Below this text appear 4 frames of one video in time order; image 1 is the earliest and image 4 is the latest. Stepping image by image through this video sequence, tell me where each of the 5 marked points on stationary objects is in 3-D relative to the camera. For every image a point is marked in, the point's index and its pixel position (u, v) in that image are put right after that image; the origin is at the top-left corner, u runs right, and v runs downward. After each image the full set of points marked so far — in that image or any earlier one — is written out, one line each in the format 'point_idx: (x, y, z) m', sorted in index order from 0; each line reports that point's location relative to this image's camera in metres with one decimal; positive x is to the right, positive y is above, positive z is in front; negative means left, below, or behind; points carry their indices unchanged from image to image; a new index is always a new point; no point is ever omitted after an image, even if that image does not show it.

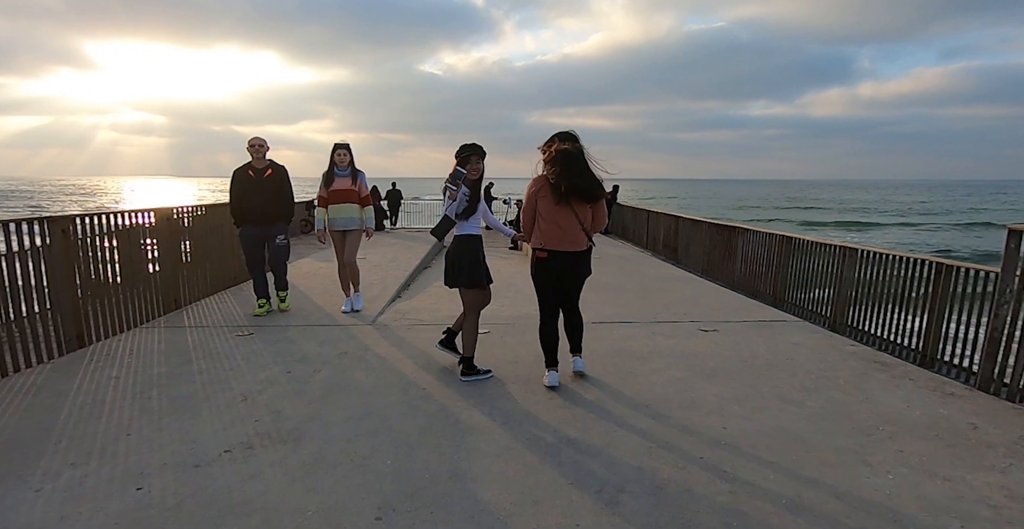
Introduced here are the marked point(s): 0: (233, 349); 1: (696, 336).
0: (-2.2, -0.7, +4.2) m
1: (+1.6, -0.6, +4.7) m
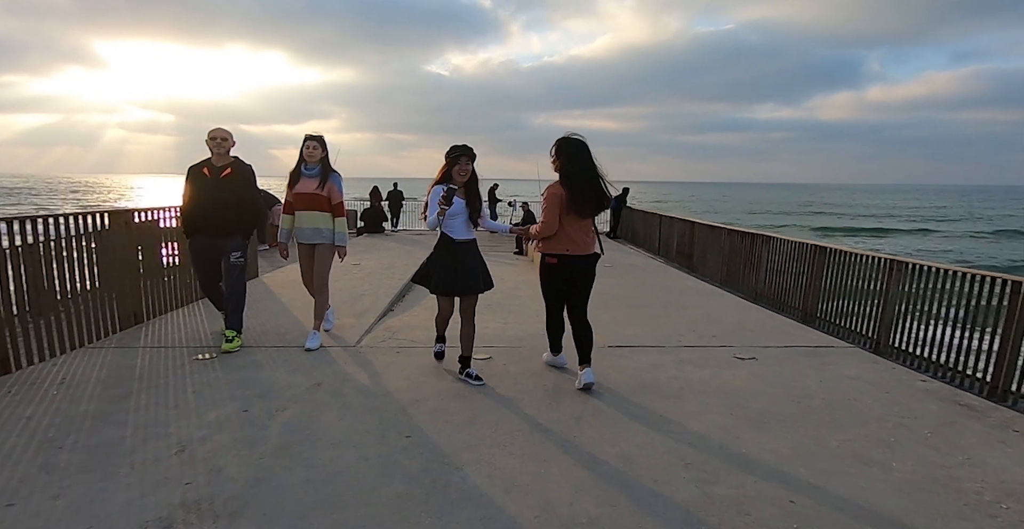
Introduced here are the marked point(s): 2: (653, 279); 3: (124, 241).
0: (-2.1, -0.7, +3.5) m
1: (+1.6, -0.7, +4.0) m
2: (+2.0, -0.2, +7.6) m
3: (-3.3, +0.2, +4.6) m
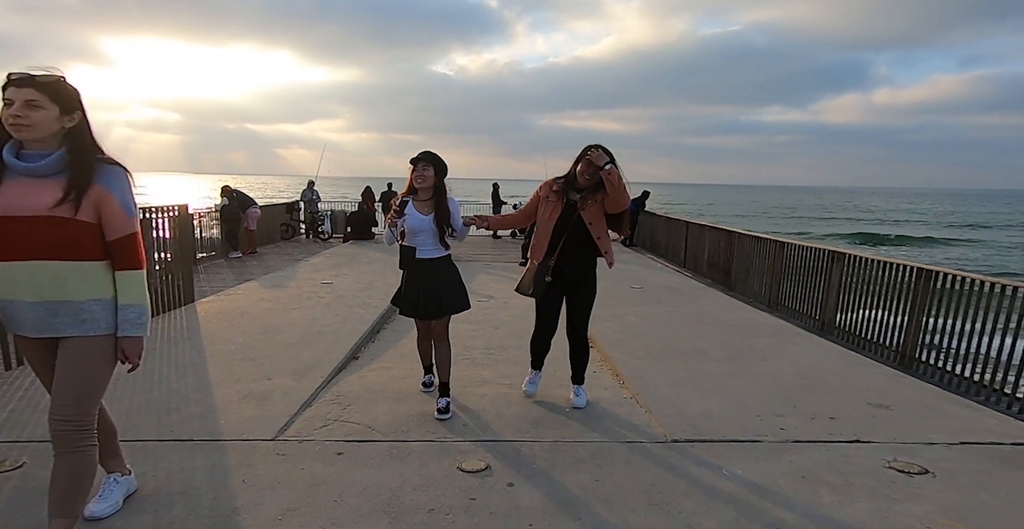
0: (-2.1, -1.0, +1.9) m
1: (+1.7, -1.0, +2.4) m
2: (+2.0, -0.5, +5.9) m
3: (-3.2, 0.0, +3.0) m
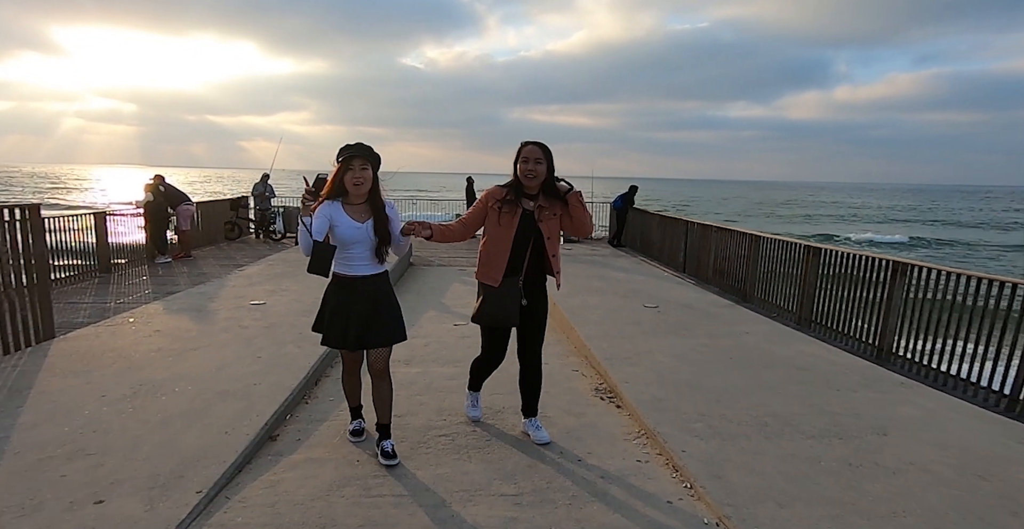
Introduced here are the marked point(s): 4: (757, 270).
0: (-2.0, -1.2, +0.4) m
1: (+1.8, -1.2, +1.0) m
2: (+2.0, -0.6, +4.6) m
3: (-3.2, -0.2, +1.4) m
4: (+3.5, -0.1, +7.7) m
